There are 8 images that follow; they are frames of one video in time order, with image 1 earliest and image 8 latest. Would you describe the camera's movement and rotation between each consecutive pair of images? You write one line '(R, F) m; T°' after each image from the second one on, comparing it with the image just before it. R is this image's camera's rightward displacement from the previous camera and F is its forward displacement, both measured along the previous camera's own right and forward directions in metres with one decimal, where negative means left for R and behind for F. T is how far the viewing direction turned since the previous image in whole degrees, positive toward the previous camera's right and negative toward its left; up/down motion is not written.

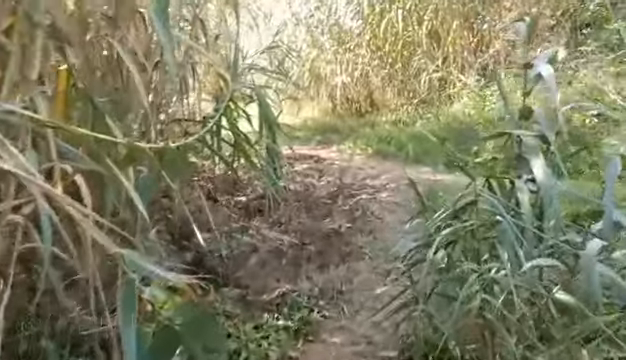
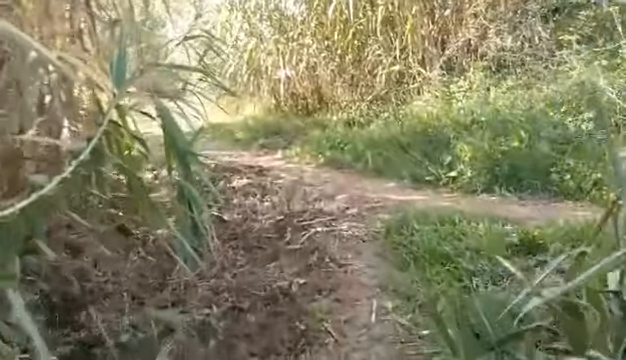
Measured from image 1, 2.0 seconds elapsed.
(+0.1, +1.1) m; +6°
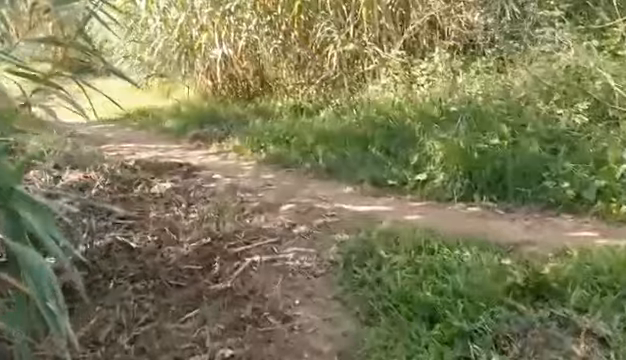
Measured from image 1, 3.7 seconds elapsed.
(+0.1, +0.9) m; +6°
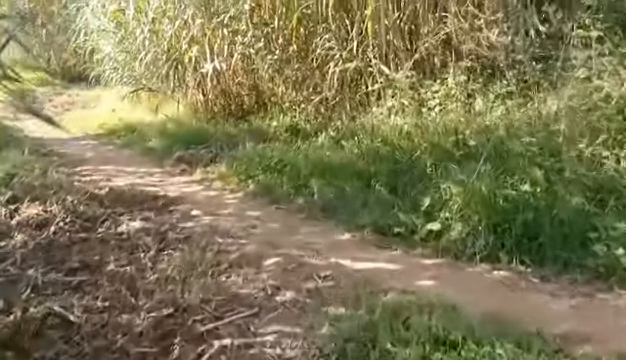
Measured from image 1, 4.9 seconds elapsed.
(+0.1, +0.6) m; 0°
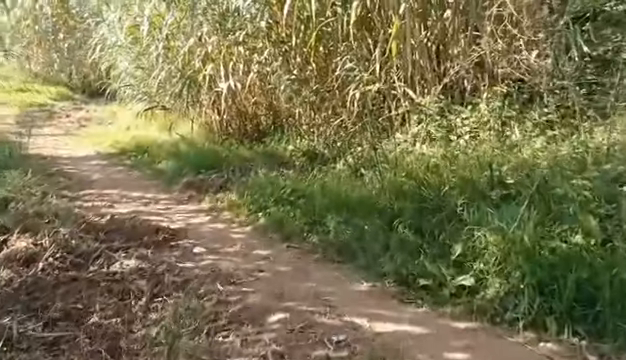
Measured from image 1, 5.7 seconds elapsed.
(0.0, +0.4) m; -2°
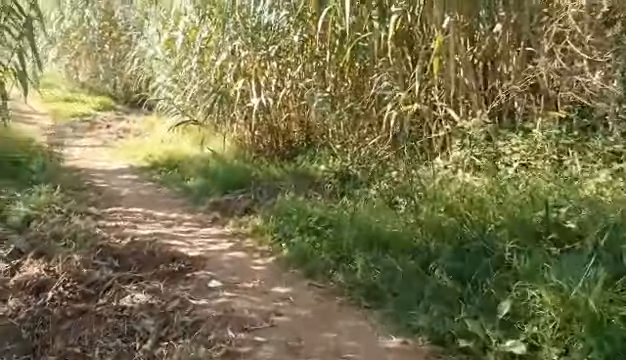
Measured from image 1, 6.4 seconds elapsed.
(+0.1, +0.3) m; -5°
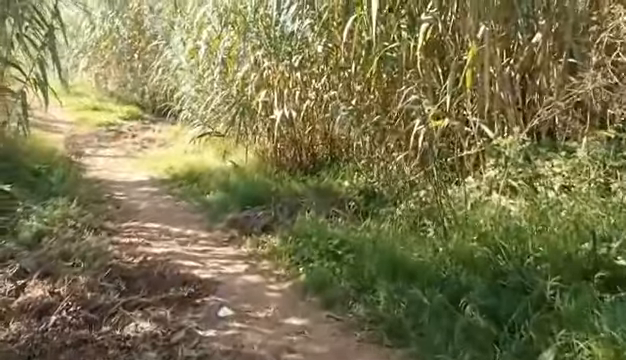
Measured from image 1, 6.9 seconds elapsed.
(0.0, +0.3) m; -3°
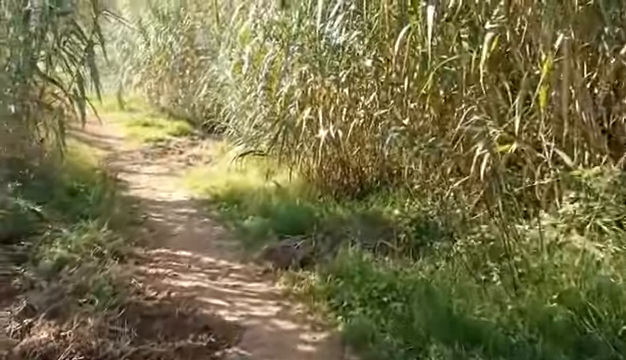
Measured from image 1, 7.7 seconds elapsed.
(+0.1, +0.5) m; -6°
